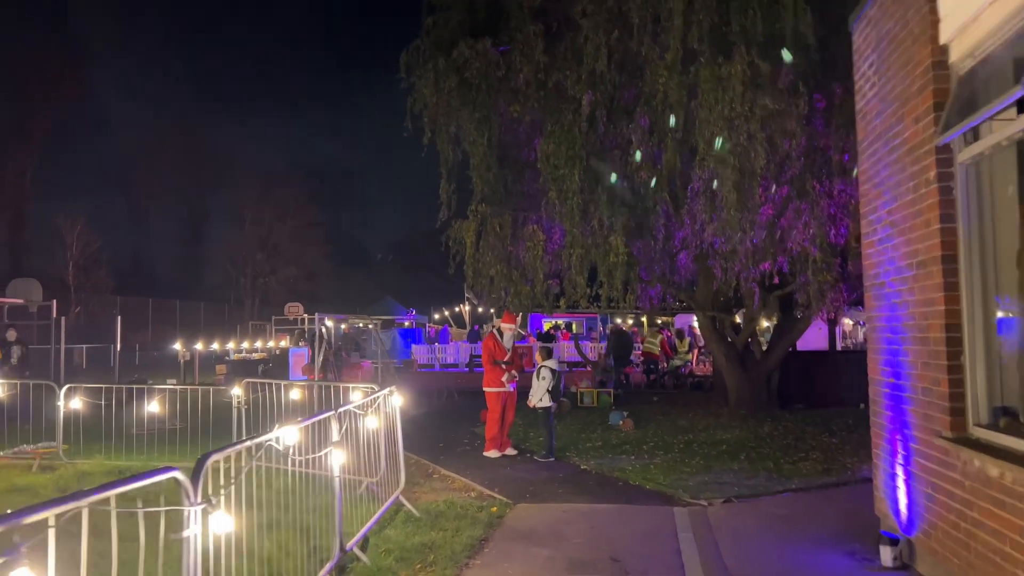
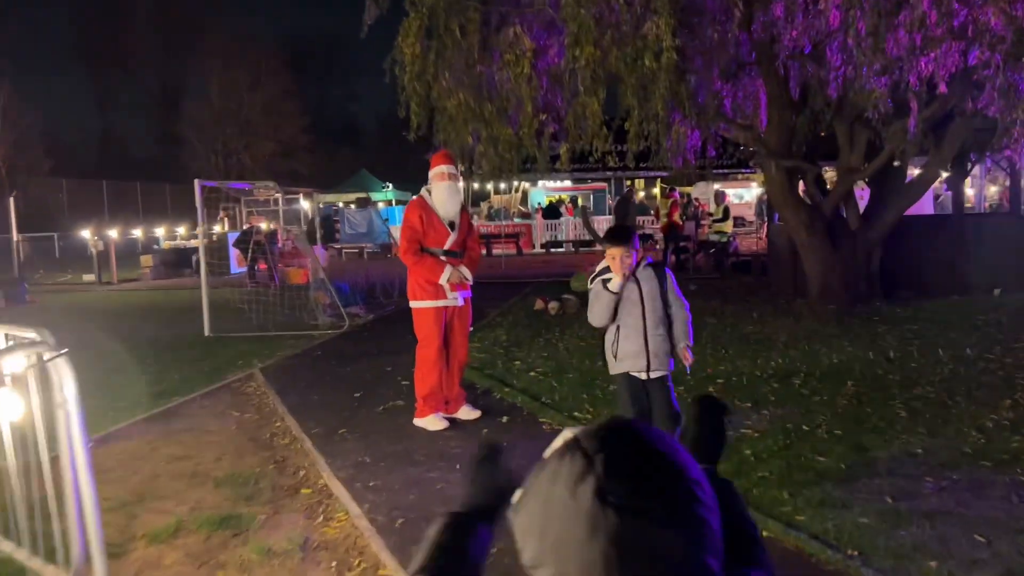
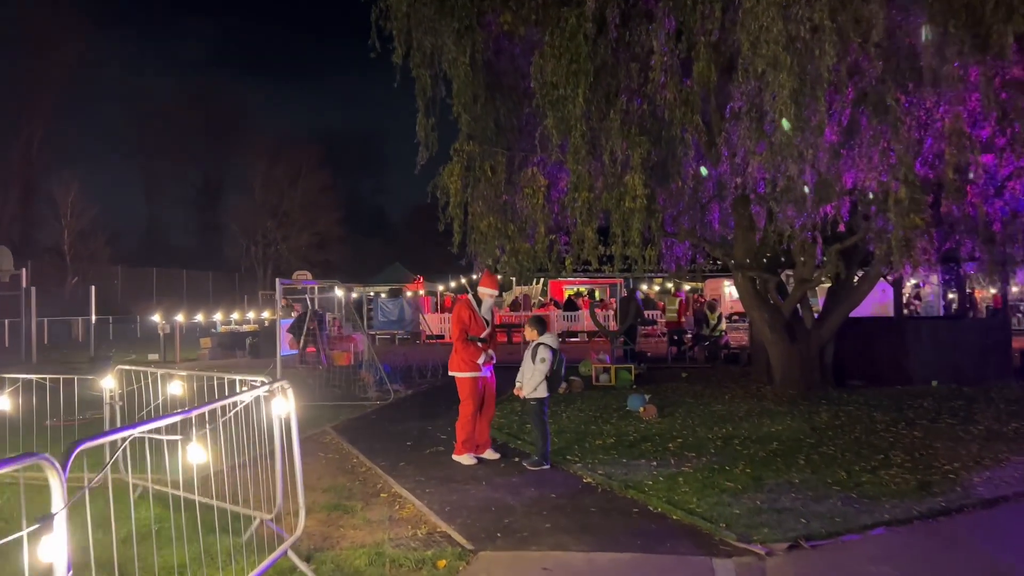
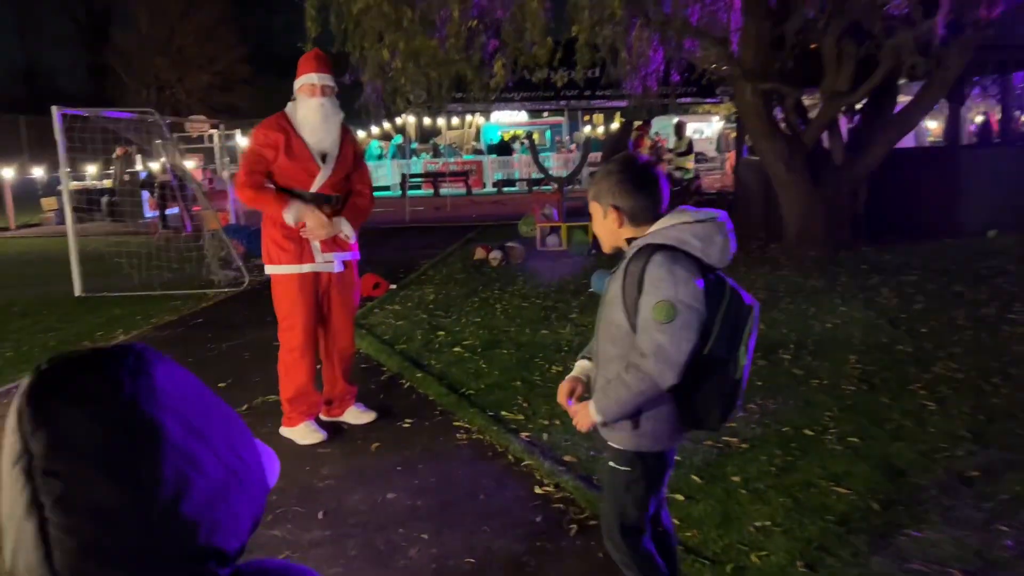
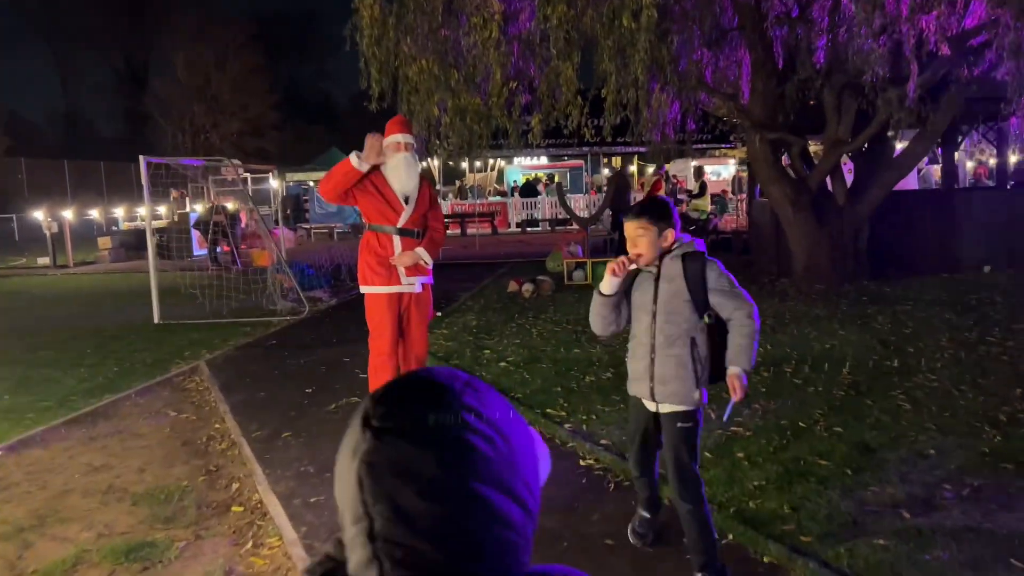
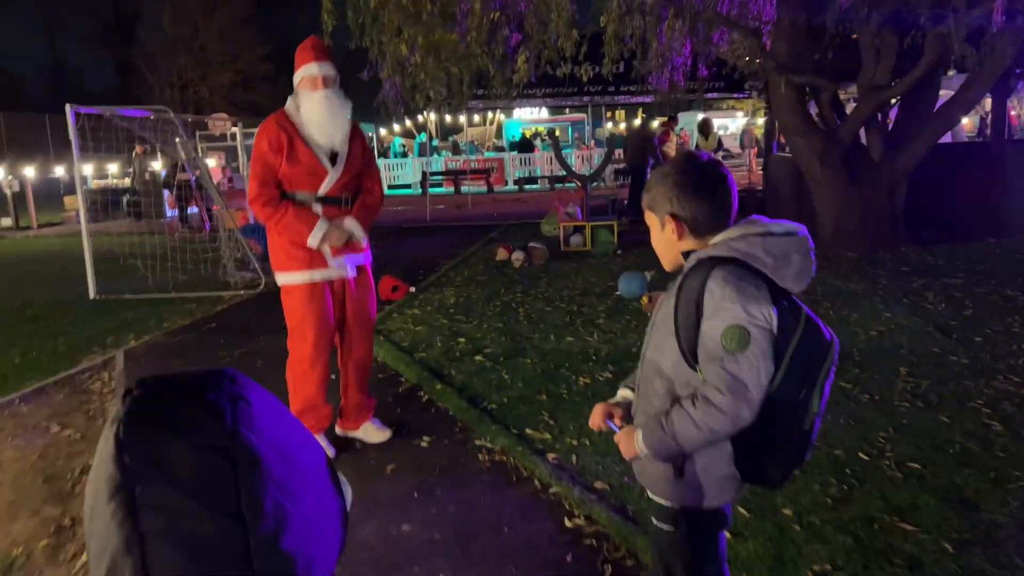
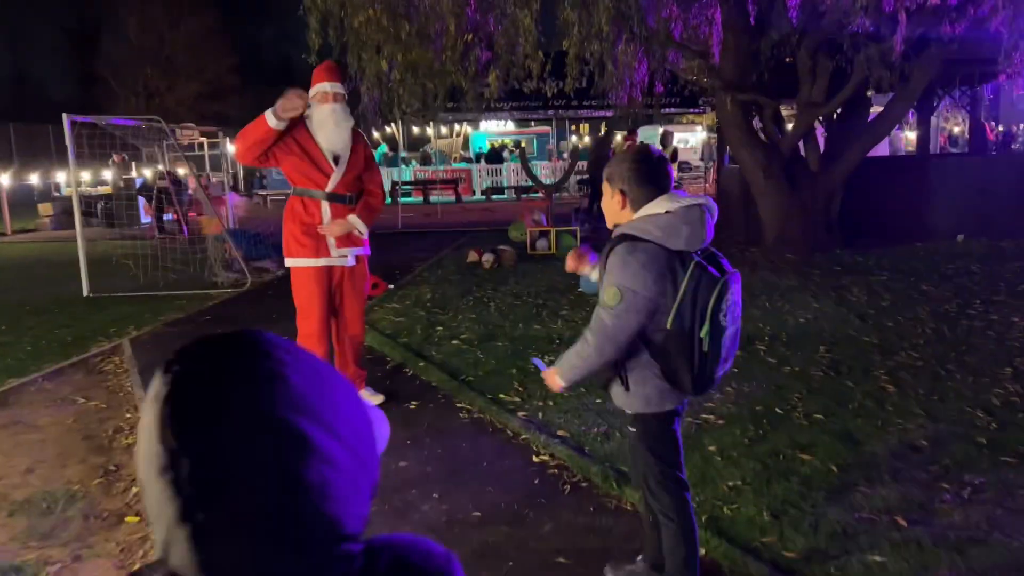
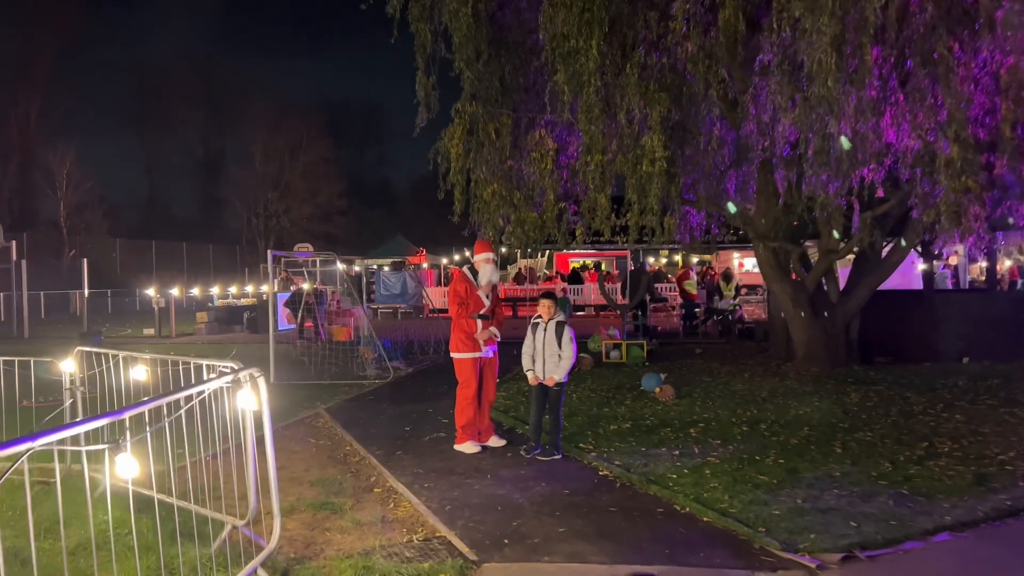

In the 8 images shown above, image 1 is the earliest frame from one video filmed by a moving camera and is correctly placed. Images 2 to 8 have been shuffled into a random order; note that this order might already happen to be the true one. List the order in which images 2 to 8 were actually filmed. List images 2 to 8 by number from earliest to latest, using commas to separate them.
3, 8, 2, 5, 7, 4, 6
